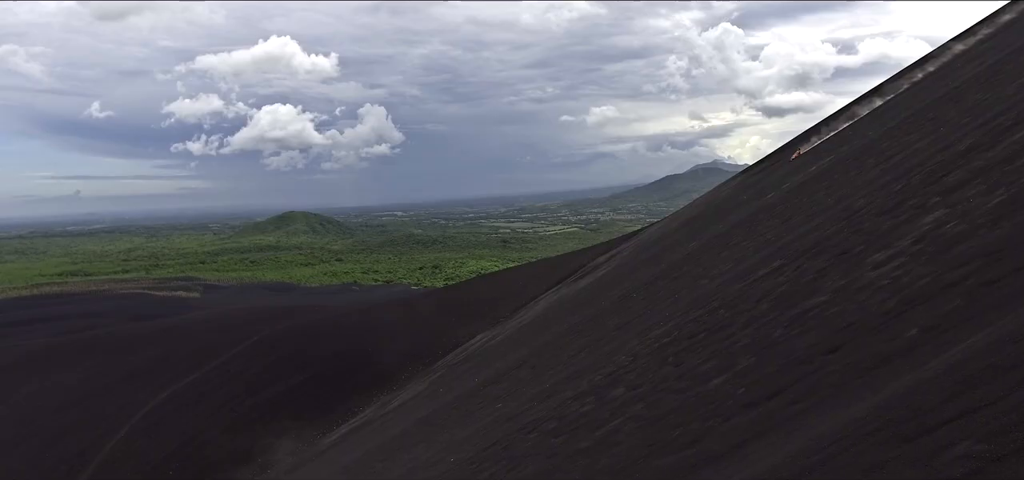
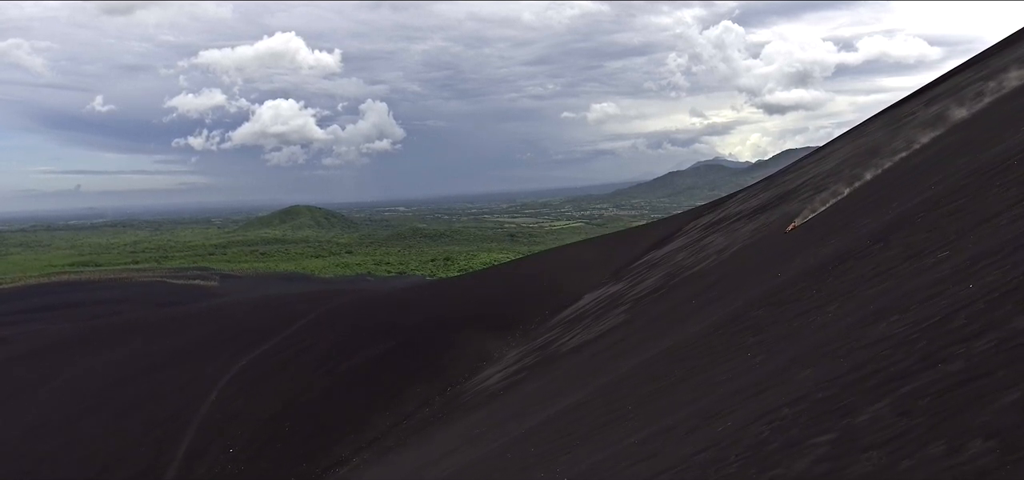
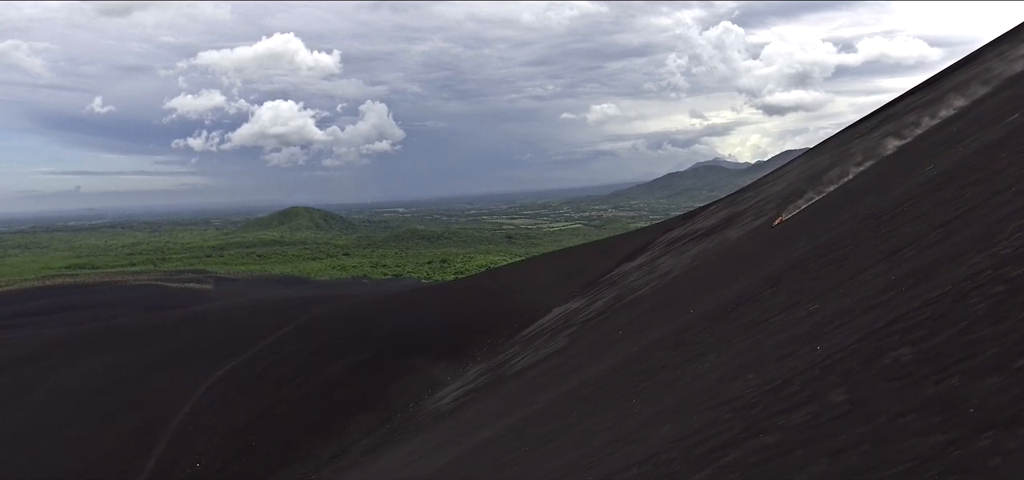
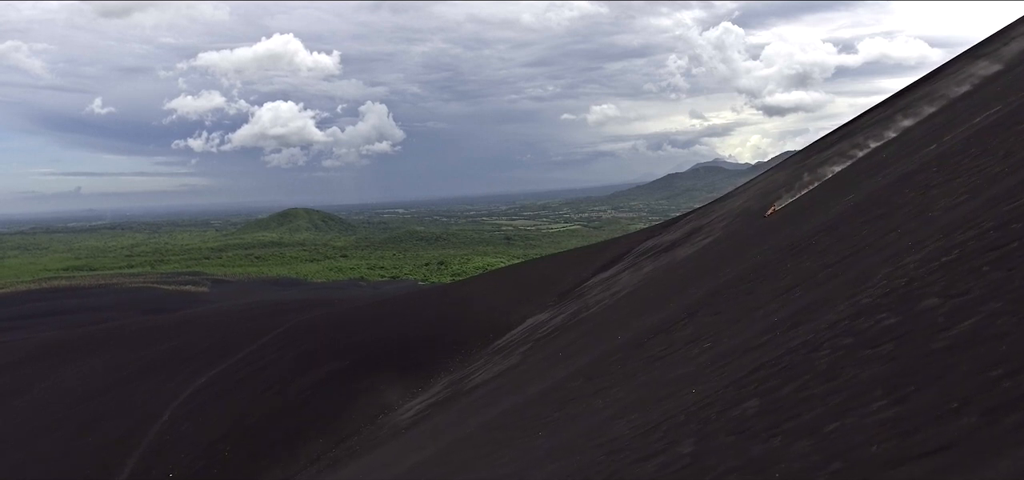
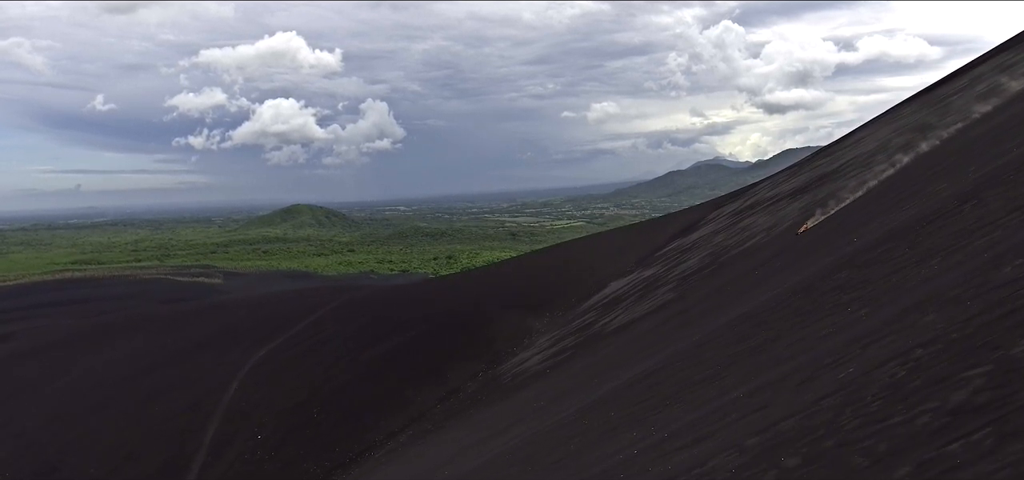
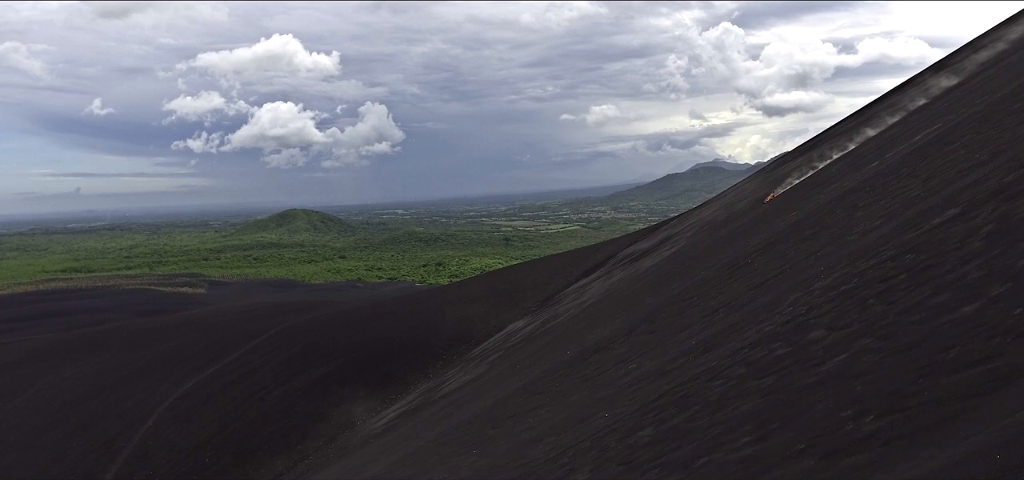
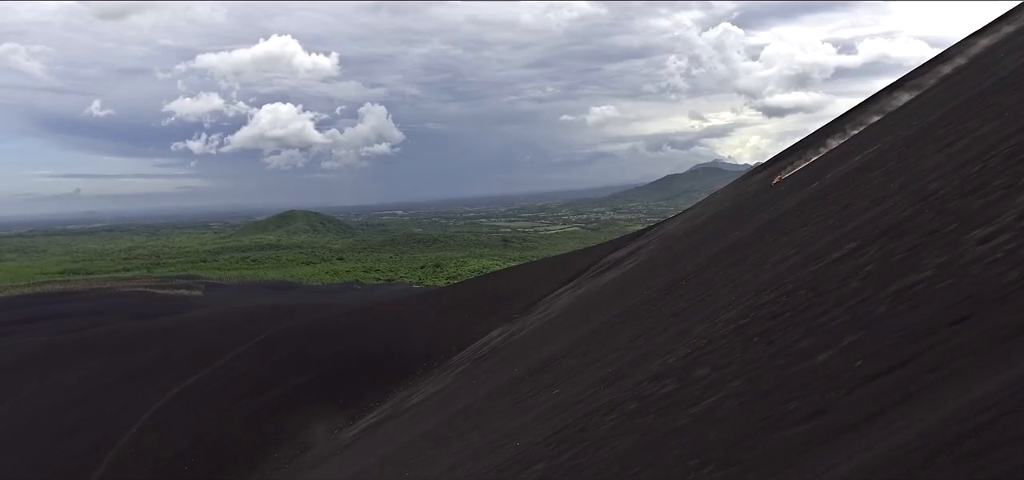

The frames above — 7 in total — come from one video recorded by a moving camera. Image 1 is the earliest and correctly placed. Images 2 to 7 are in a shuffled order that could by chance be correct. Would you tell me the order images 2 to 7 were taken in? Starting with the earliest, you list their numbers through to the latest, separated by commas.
7, 6, 4, 3, 2, 5
